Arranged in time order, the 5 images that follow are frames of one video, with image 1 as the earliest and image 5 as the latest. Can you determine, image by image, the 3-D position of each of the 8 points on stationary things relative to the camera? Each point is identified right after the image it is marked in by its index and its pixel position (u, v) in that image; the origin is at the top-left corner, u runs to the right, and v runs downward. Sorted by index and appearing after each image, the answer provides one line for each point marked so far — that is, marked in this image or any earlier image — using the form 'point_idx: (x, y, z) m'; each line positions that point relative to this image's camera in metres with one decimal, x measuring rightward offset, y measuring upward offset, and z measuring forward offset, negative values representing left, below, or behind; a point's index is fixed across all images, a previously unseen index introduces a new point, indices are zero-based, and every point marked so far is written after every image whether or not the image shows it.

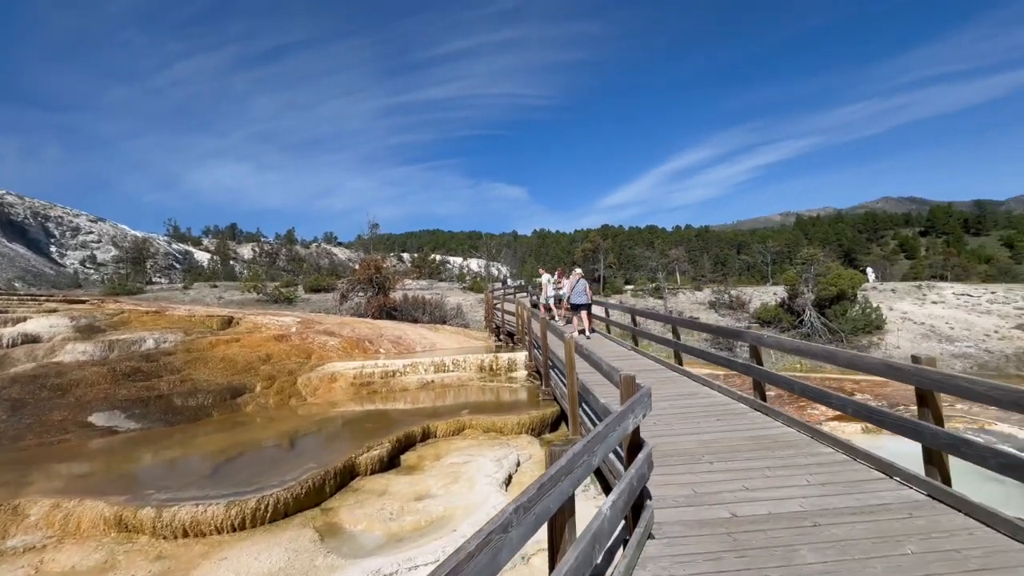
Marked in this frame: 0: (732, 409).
0: (+3.4, -1.9, +6.9) m
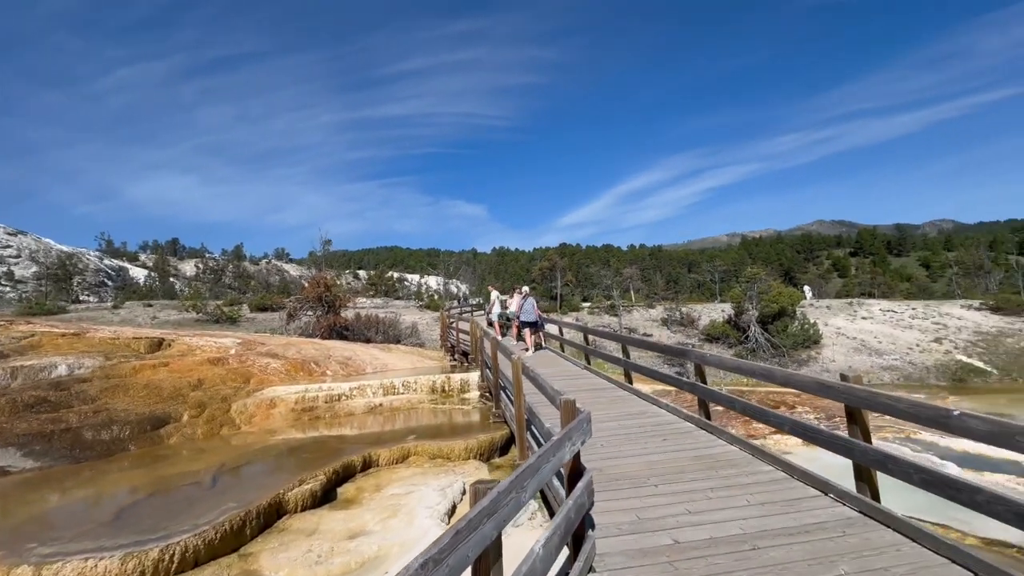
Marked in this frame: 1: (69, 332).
0: (+2.6, -2.2, +6.9) m
1: (-15.9, -1.6, +16.2) m
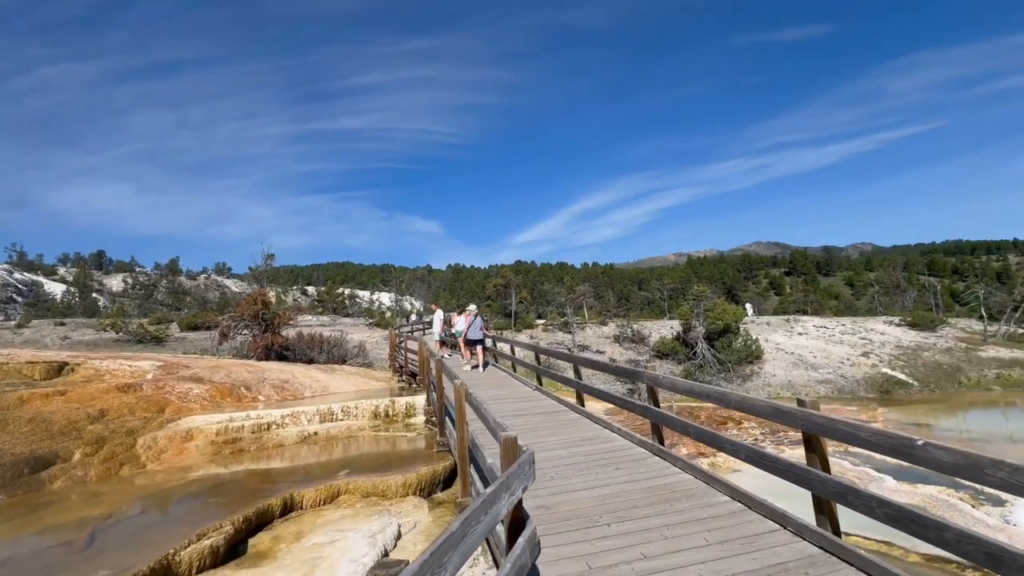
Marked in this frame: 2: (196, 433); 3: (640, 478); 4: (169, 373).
0: (+1.7, -2.4, +6.5) m
1: (-17.6, -2.1, +14.0) m
2: (-7.3, -3.3, +10.3) m
3: (+1.6, -2.4, +5.7) m
4: (-11.9, -2.9, +15.6) m
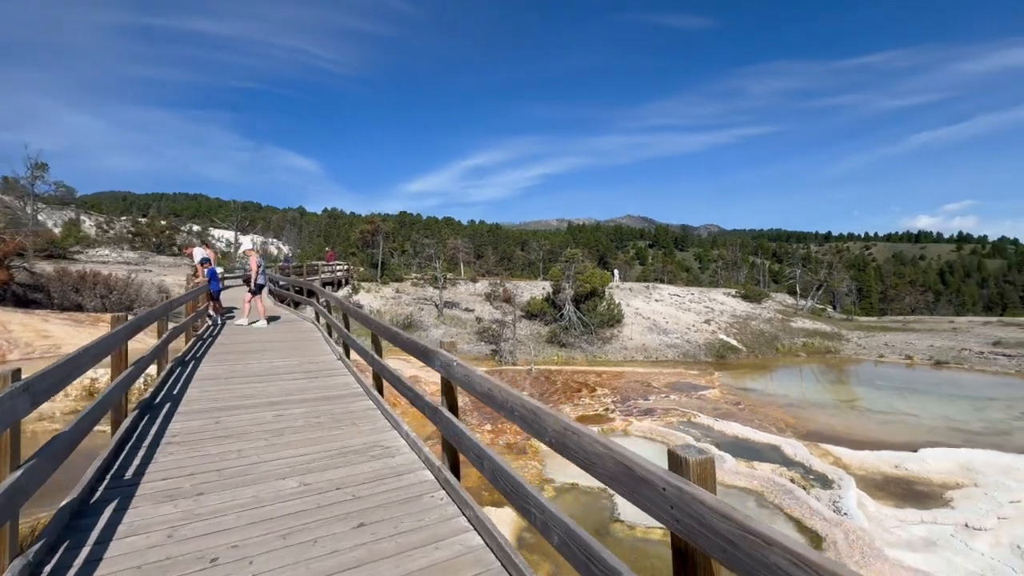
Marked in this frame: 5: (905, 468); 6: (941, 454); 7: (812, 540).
0: (-0.9, -1.8, +4.0) m
1: (-21.4, +0.3, +6.1) m
2: (-10.7, -1.8, +5.4) m
3: (-0.9, -1.8, +3.2) m
4: (-16.4, -0.6, +9.2) m
5: (+10.0, -4.6, +11.5) m
6: (+11.6, -4.5, +12.2) m
7: (+4.9, -4.1, +7.2) m
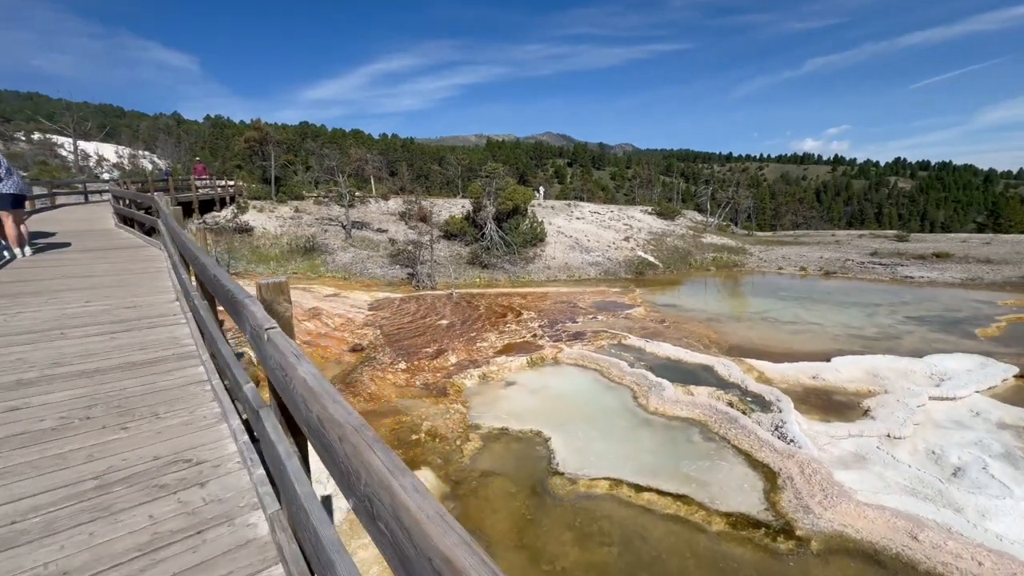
0: (-1.4, -1.3, +2.0) m
1: (-22.0, +0.4, +0.3) m
2: (-11.2, -1.4, +1.7) m
3: (-1.2, -1.5, +1.3) m
4: (-17.6, +0.2, +4.3) m
5: (+8.1, -2.4, +11.7) m
6: (+9.5, -2.1, +12.7) m
7: (+3.8, -2.8, +6.6) m
